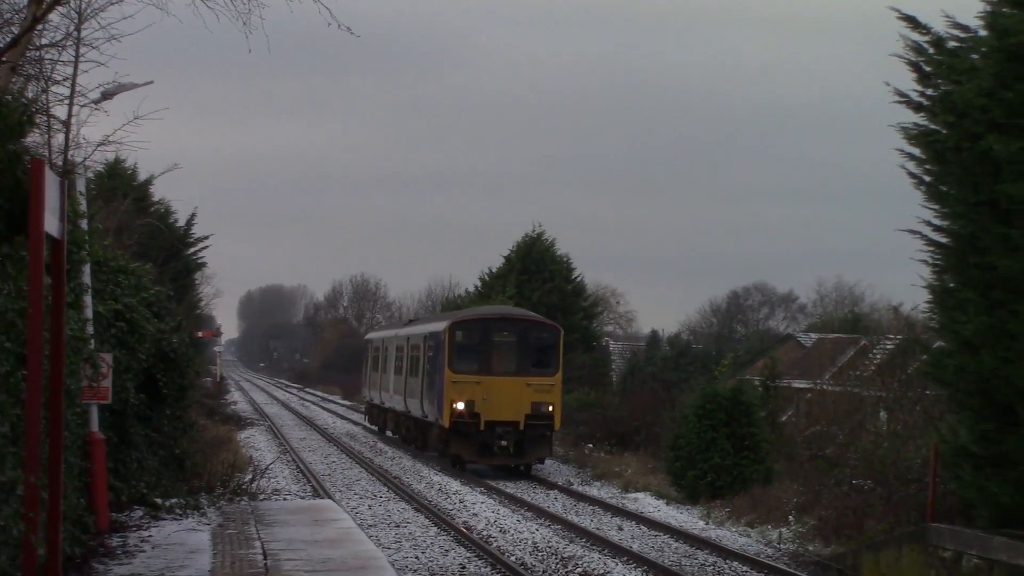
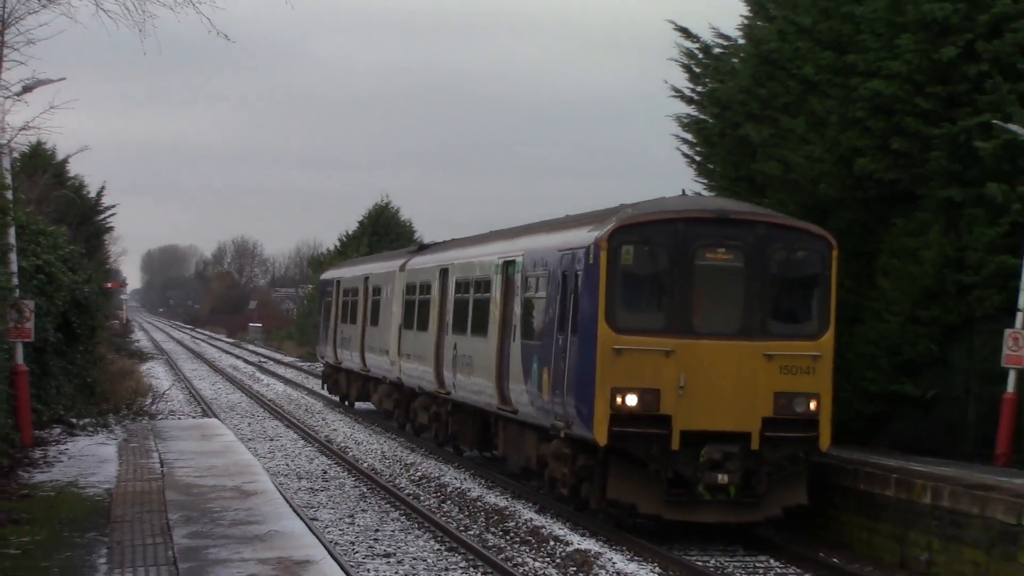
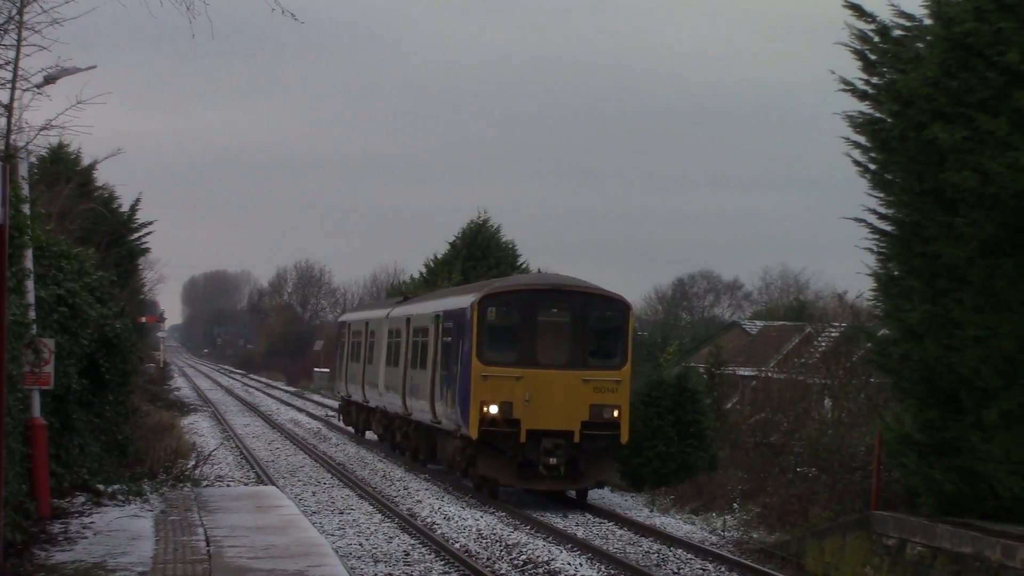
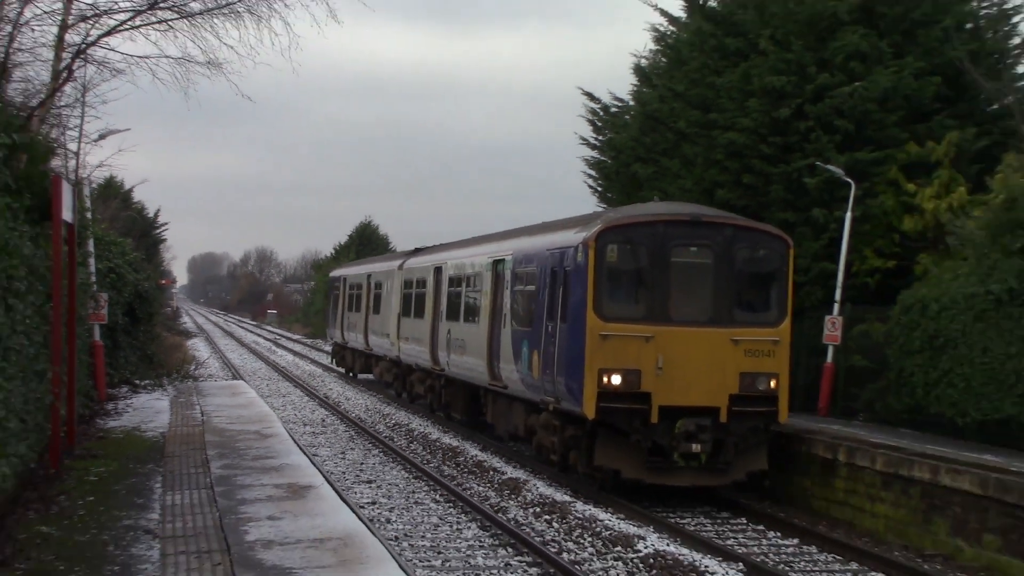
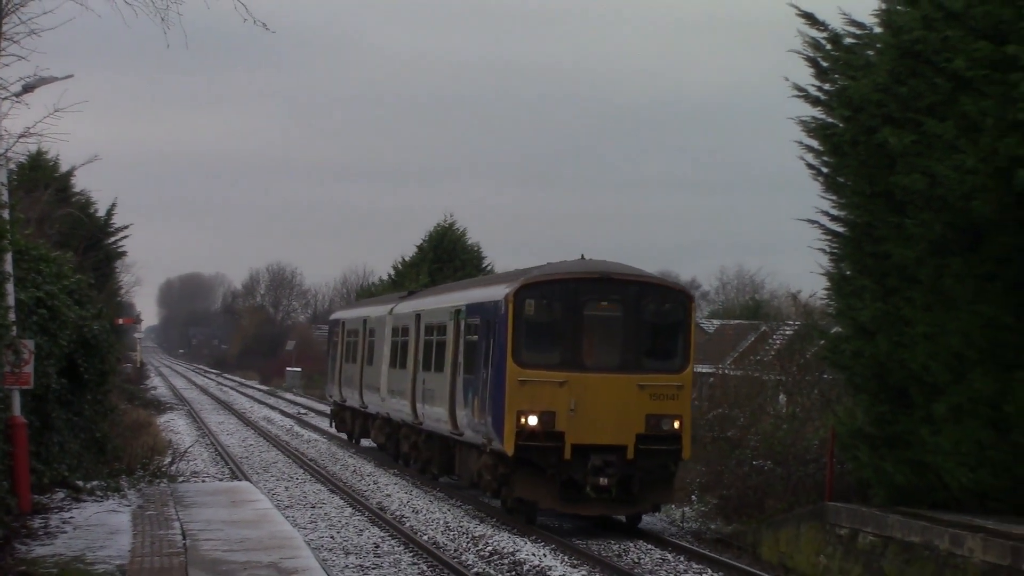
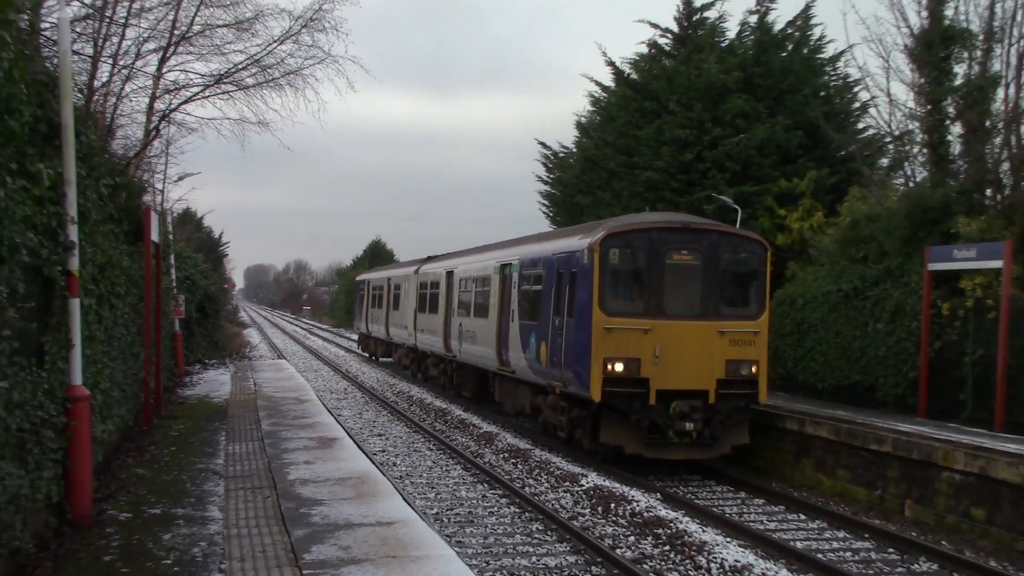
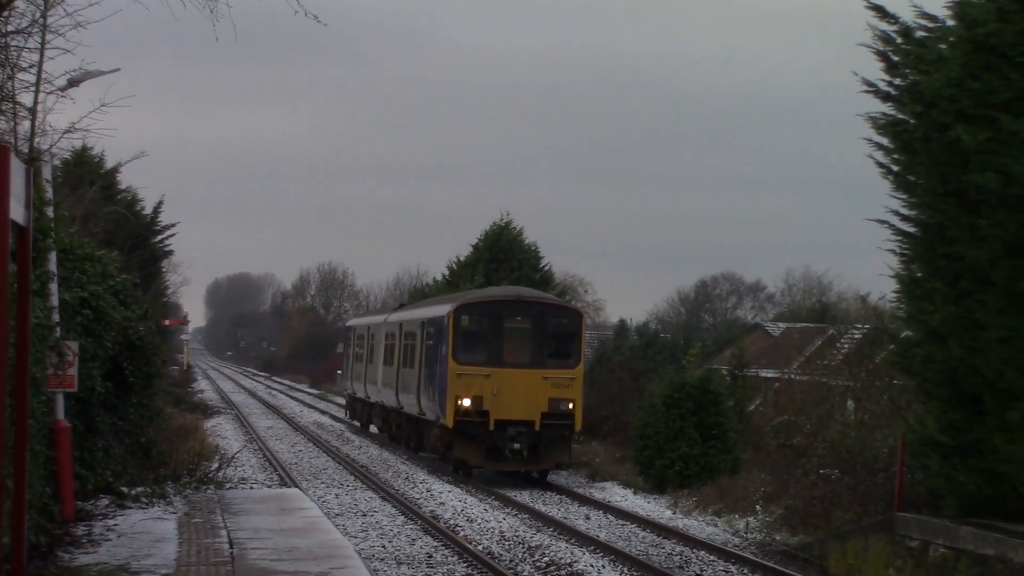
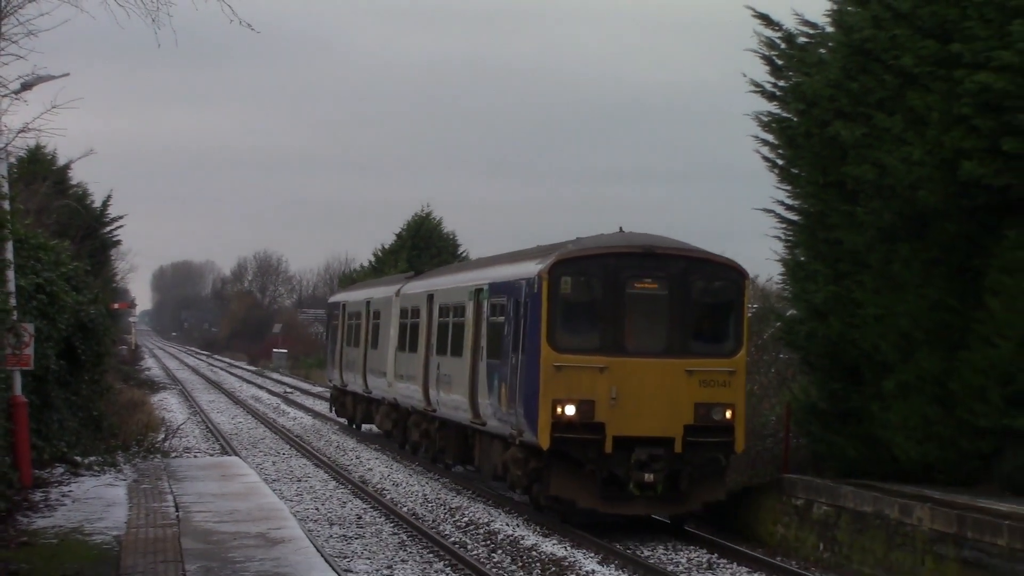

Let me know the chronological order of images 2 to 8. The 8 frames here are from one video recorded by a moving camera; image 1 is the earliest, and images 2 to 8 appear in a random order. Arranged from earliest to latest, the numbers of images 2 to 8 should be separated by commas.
7, 3, 5, 8, 2, 4, 6
